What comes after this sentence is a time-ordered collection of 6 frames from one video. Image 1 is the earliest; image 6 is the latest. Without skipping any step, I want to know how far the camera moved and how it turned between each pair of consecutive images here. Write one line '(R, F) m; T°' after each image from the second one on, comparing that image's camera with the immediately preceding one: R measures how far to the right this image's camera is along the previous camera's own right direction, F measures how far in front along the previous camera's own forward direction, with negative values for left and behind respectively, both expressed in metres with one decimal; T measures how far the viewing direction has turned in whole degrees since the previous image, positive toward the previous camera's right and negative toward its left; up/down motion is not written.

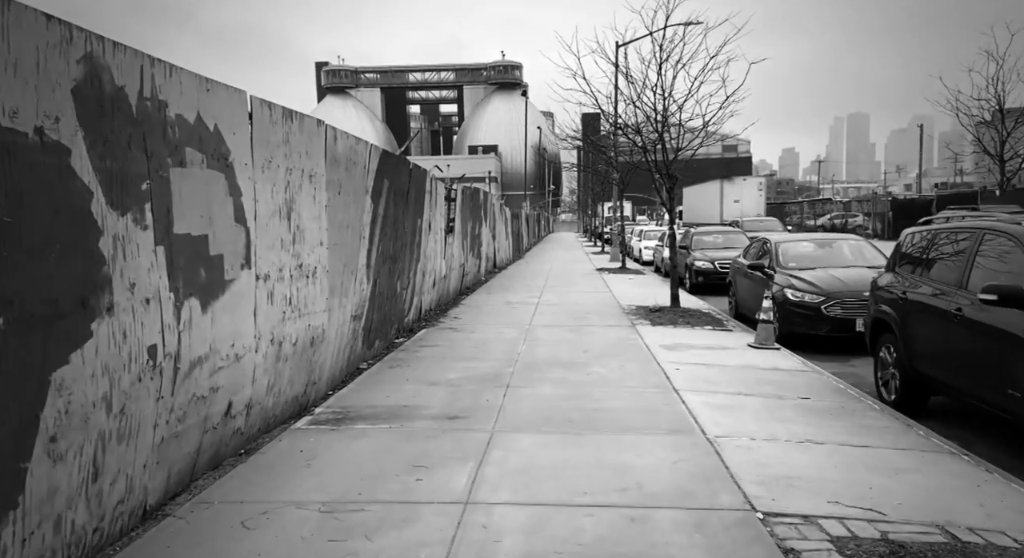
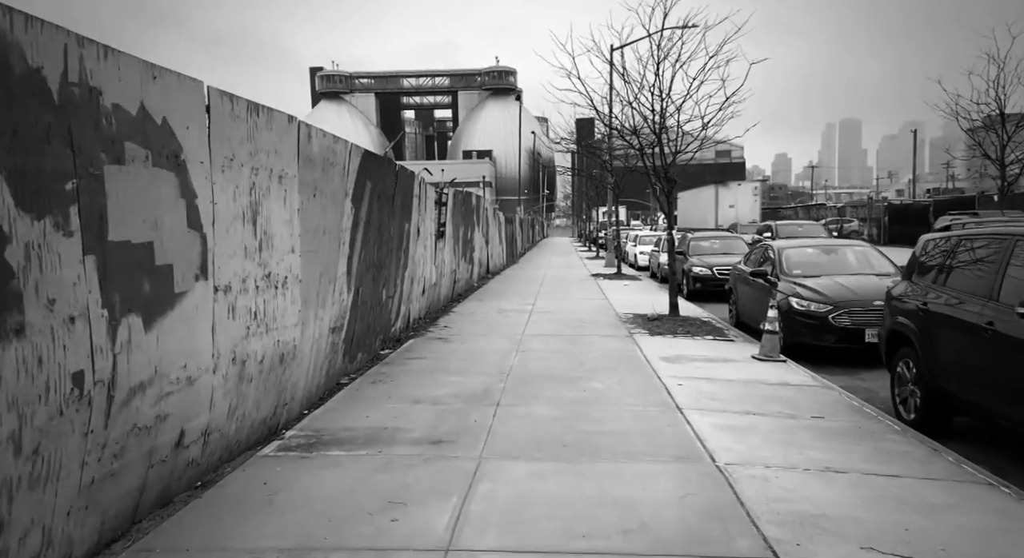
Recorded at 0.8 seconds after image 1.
(0.0, +0.5) m; 0°
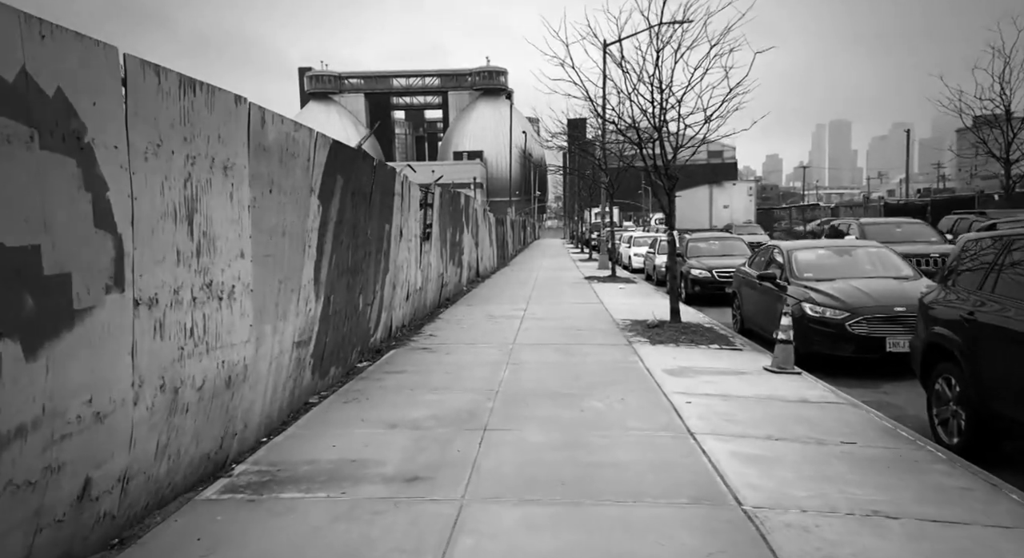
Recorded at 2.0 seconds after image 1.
(0.0, +0.8) m; +1°
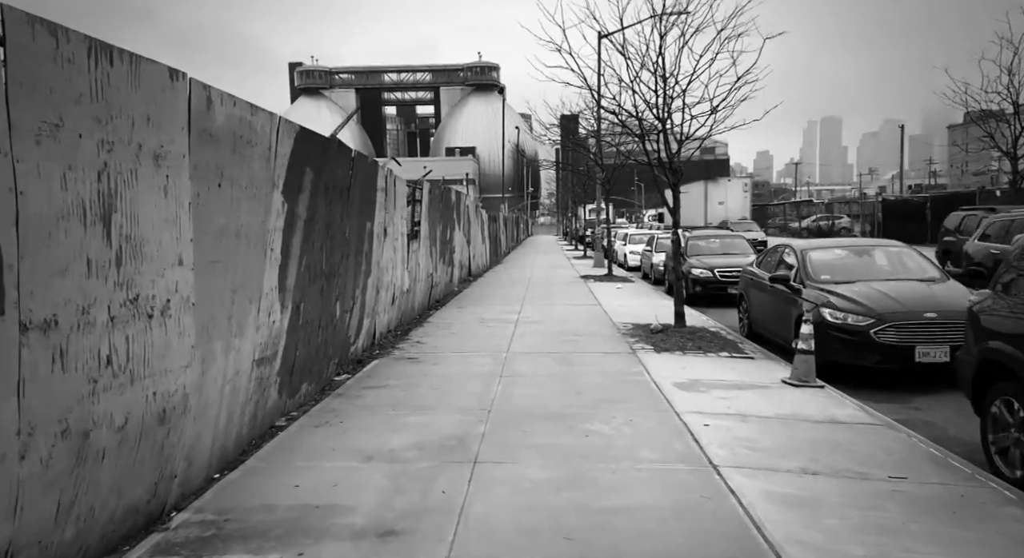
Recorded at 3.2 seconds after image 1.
(0.0, +0.8) m; +1°
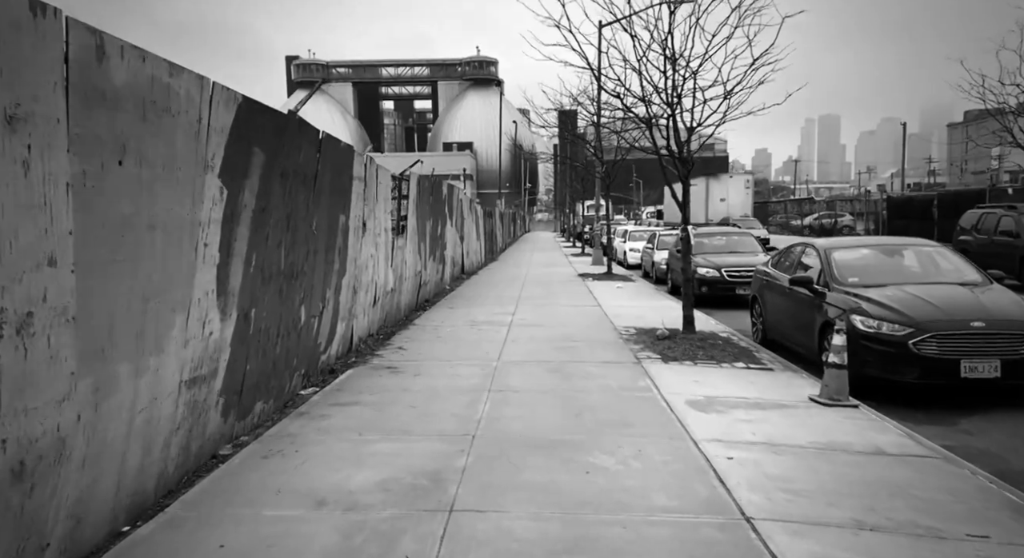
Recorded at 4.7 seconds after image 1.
(+0.1, +0.9) m; 0°
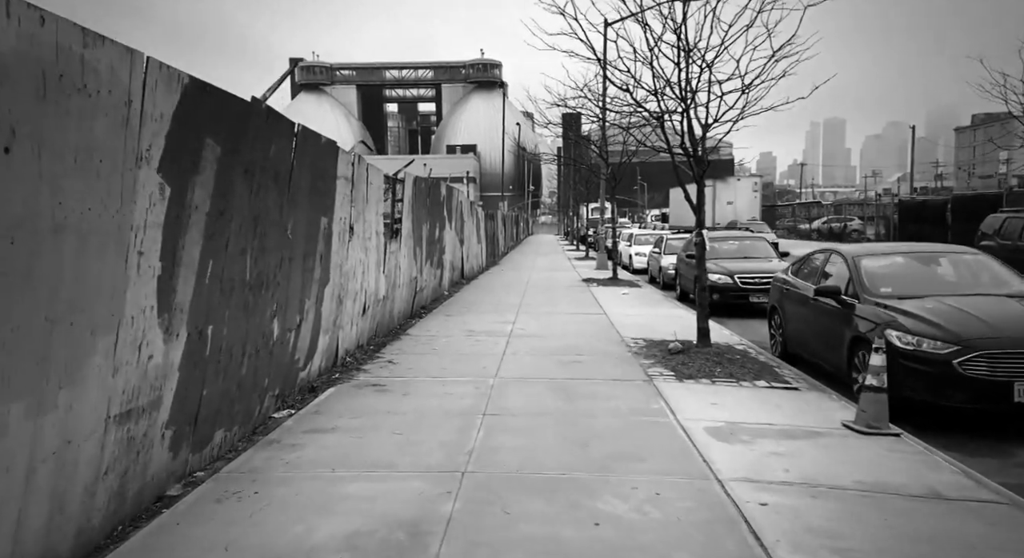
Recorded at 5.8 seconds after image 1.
(0.0, +0.7) m; 0°
